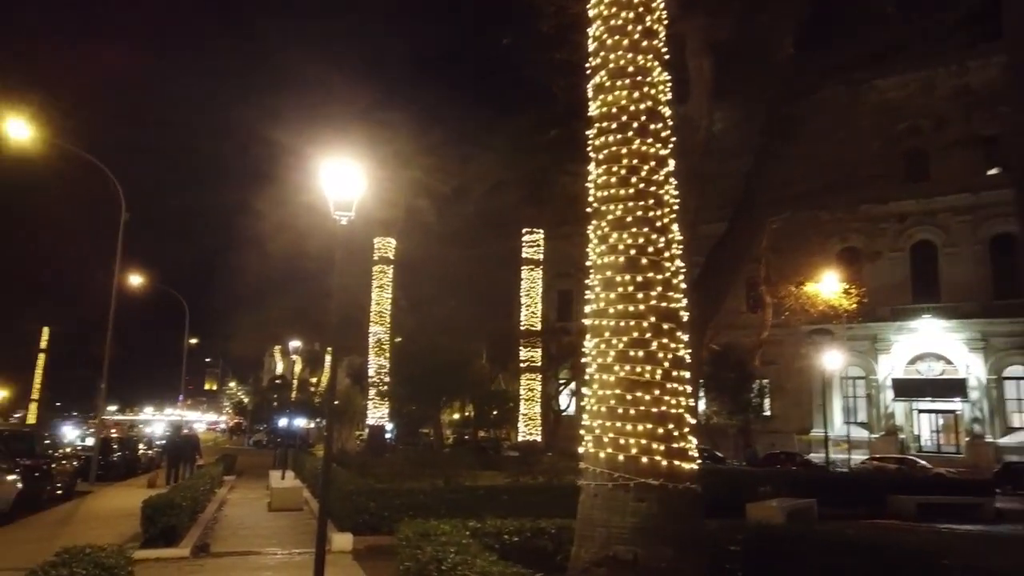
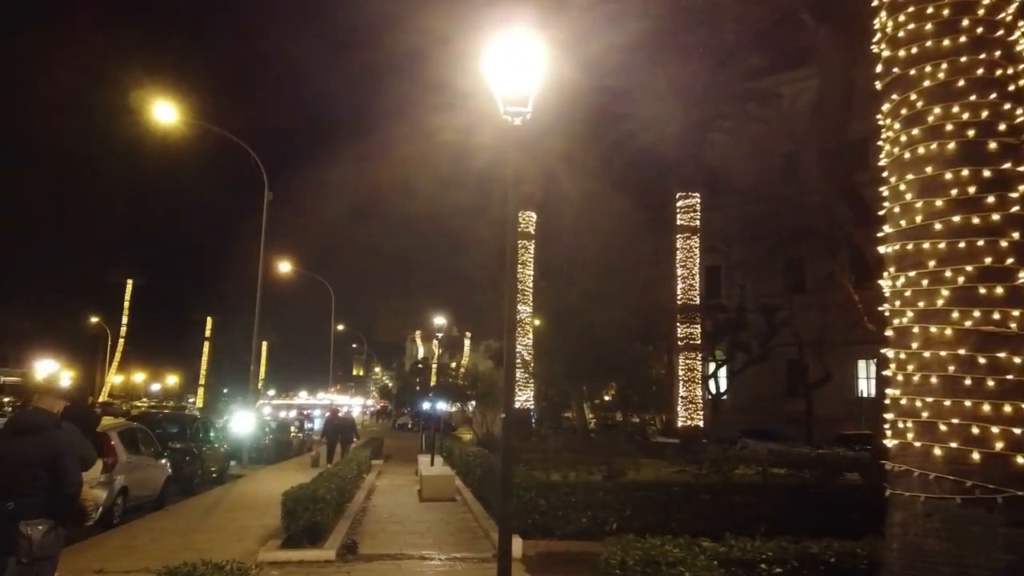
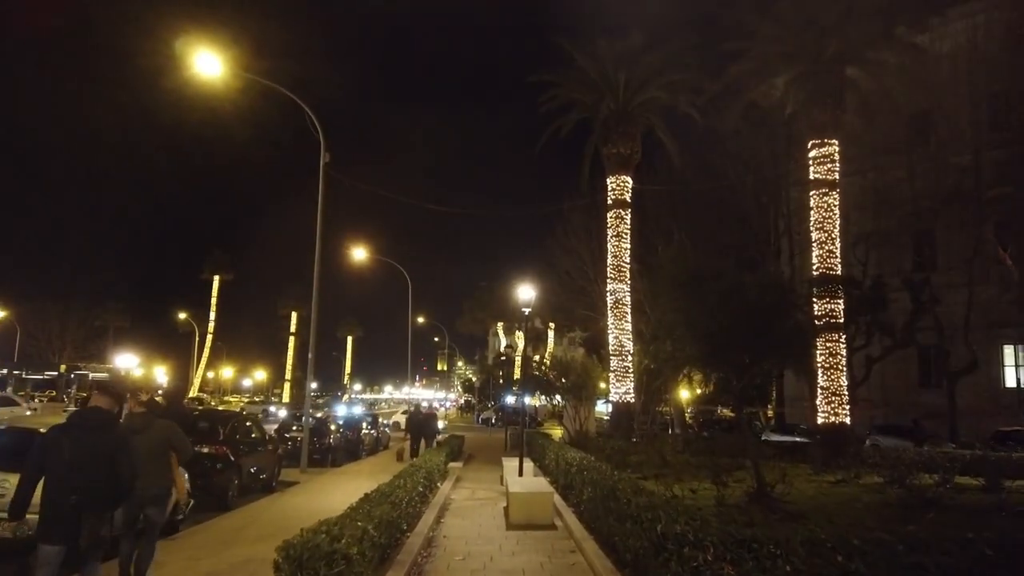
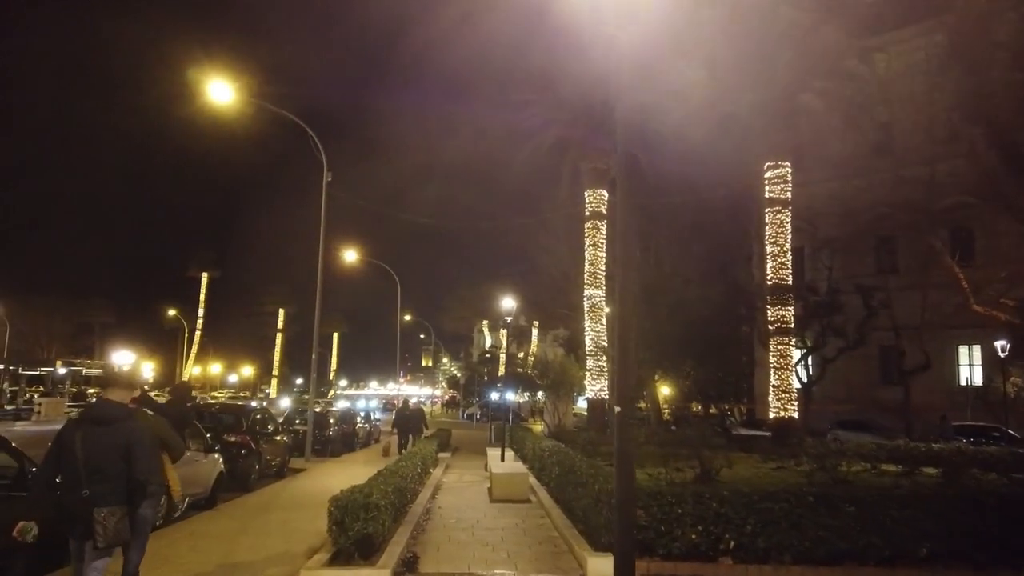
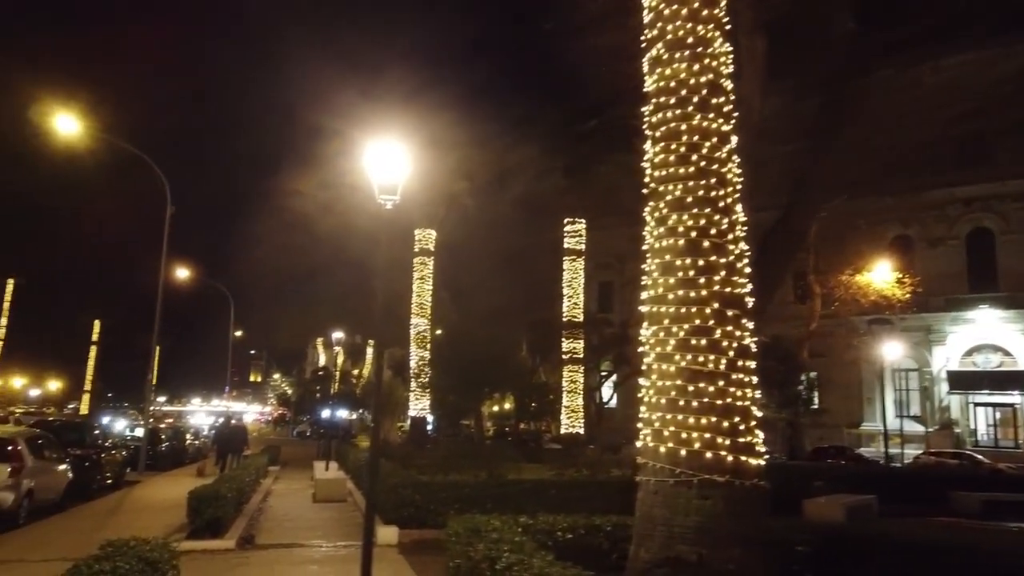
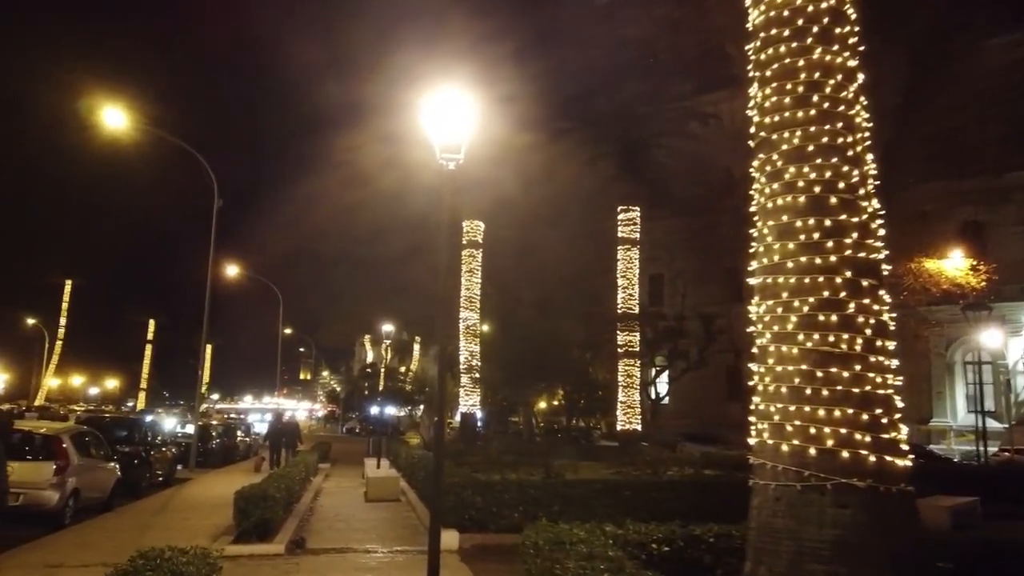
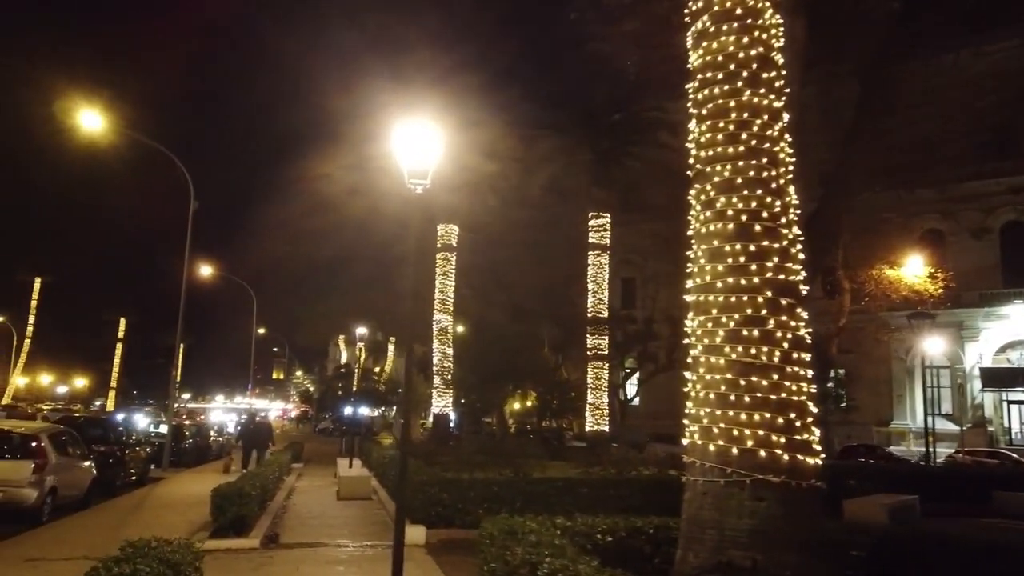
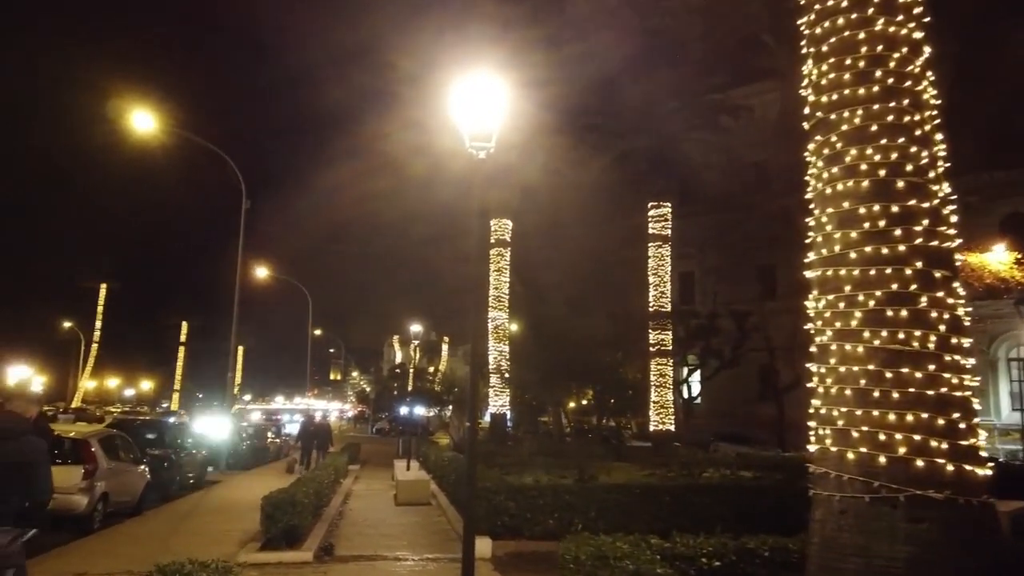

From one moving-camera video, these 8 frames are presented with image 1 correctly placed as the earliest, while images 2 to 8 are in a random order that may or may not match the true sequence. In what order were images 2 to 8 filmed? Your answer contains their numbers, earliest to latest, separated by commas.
5, 7, 6, 8, 2, 4, 3
